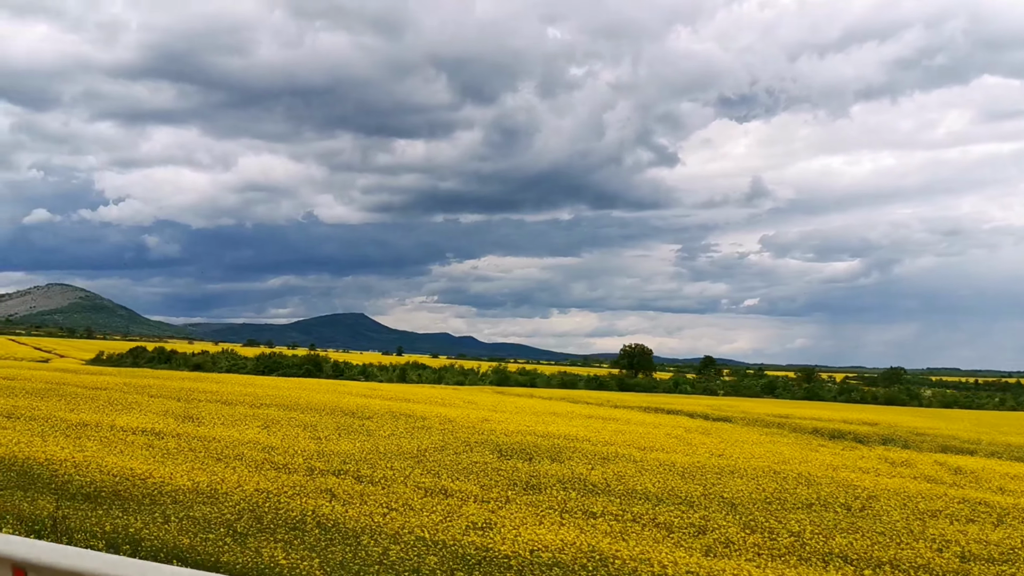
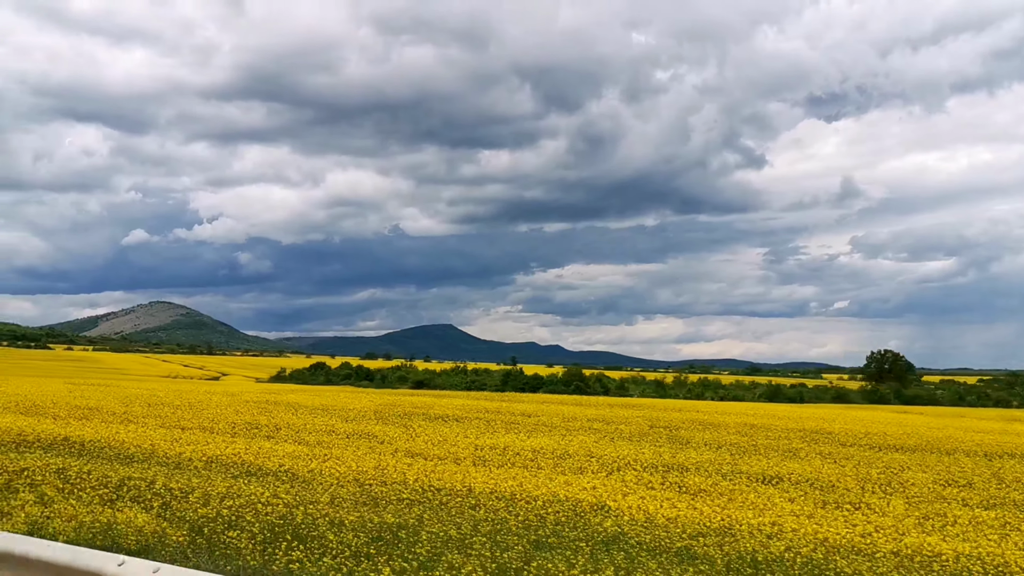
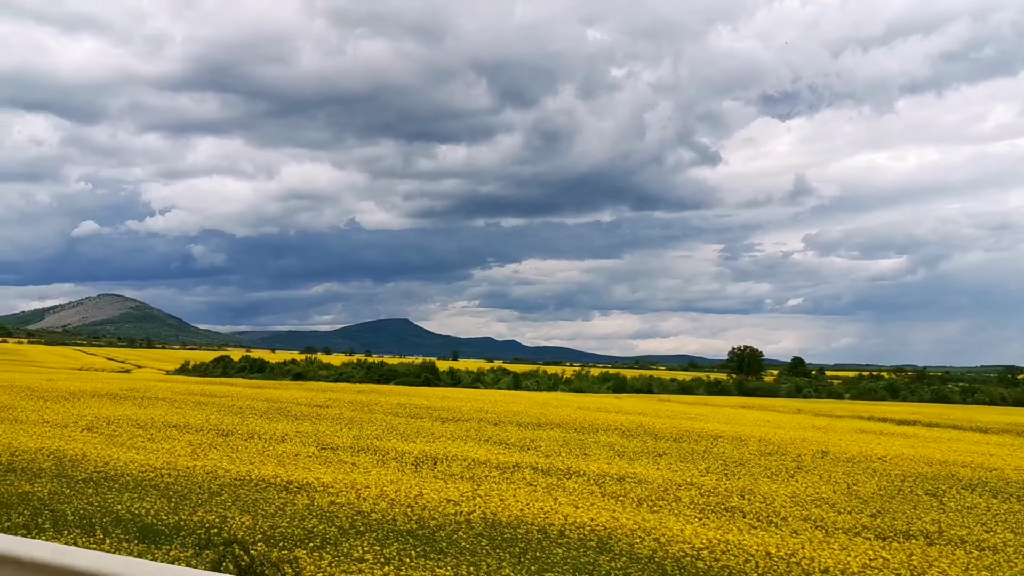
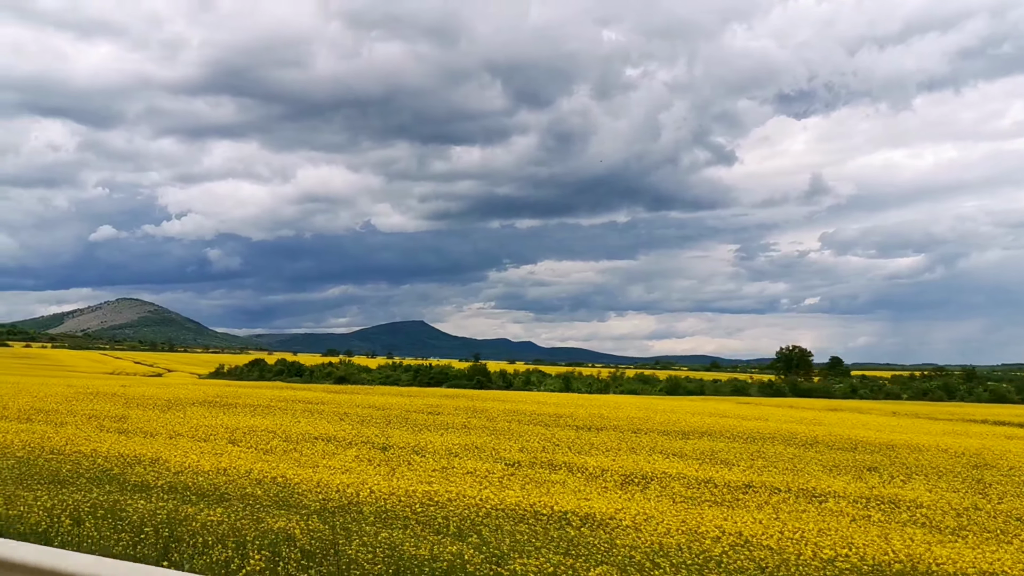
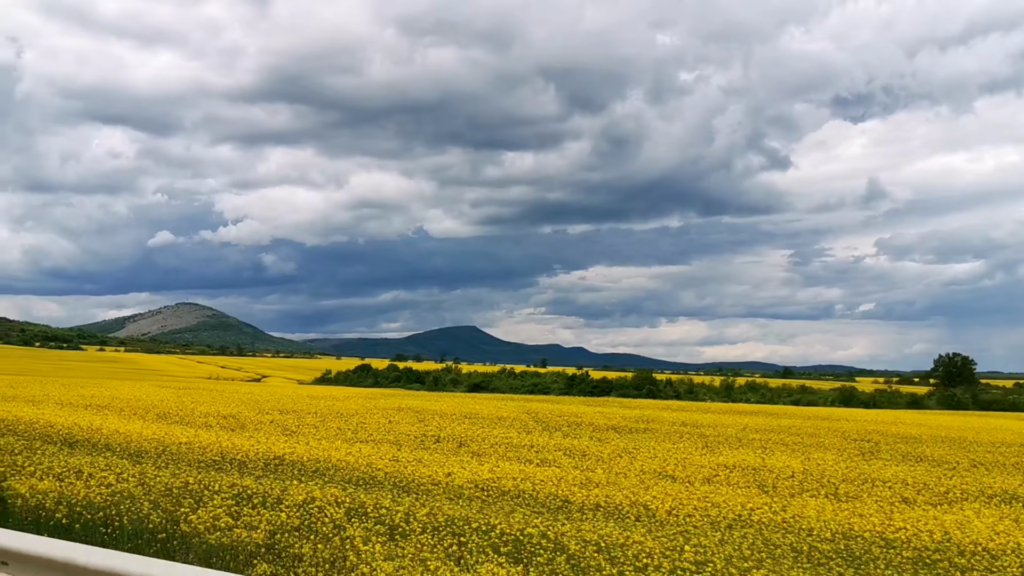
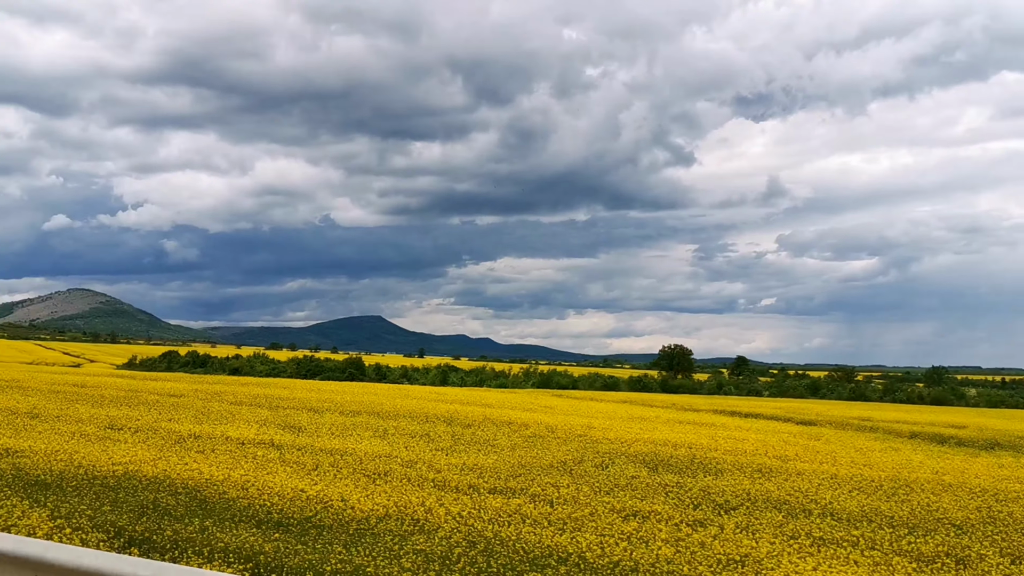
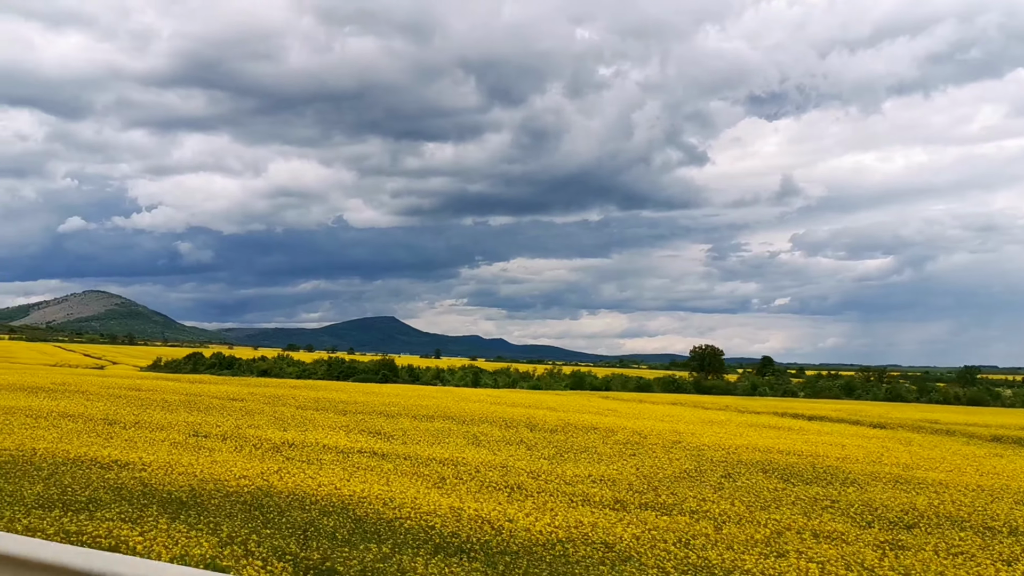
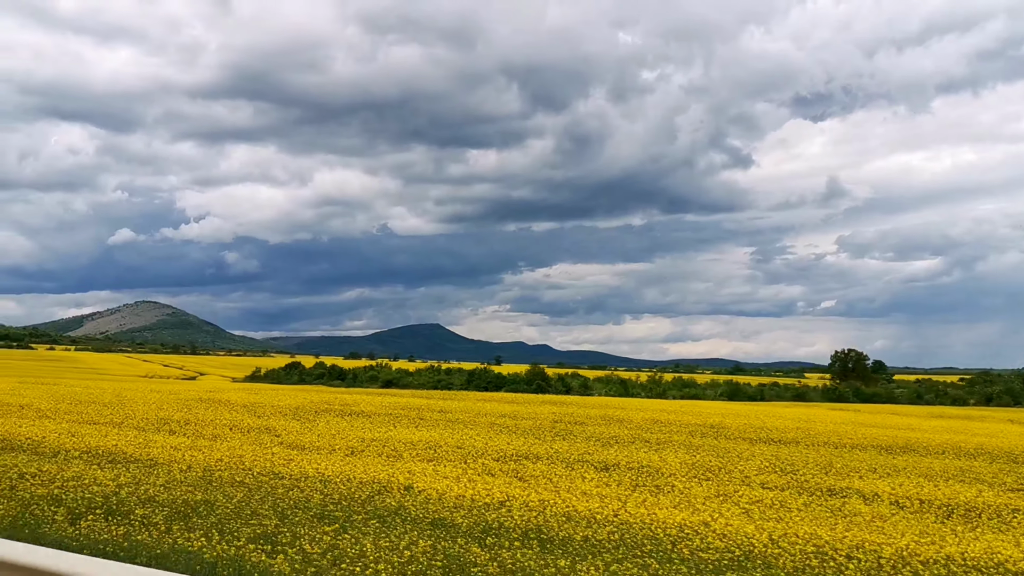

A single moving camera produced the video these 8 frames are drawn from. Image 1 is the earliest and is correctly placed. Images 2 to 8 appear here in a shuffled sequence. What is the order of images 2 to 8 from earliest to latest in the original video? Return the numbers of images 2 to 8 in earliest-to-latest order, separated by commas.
6, 7, 3, 4, 8, 2, 5
